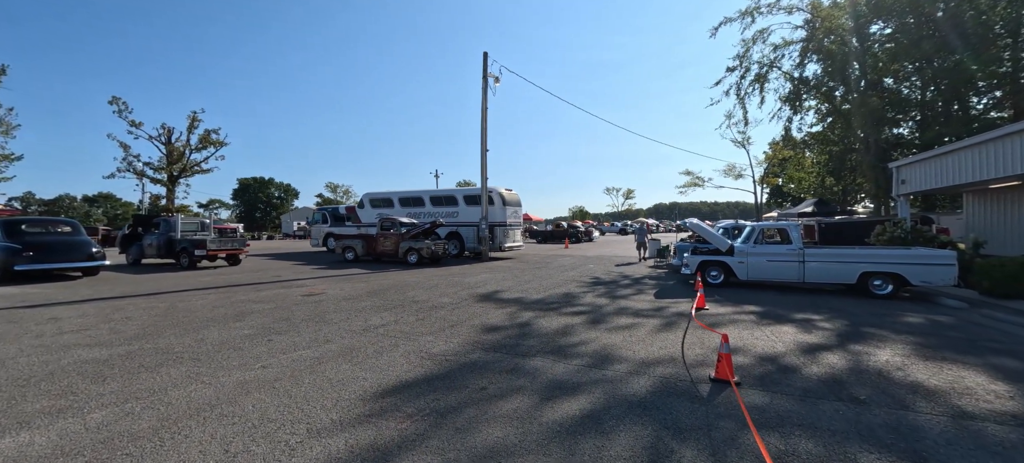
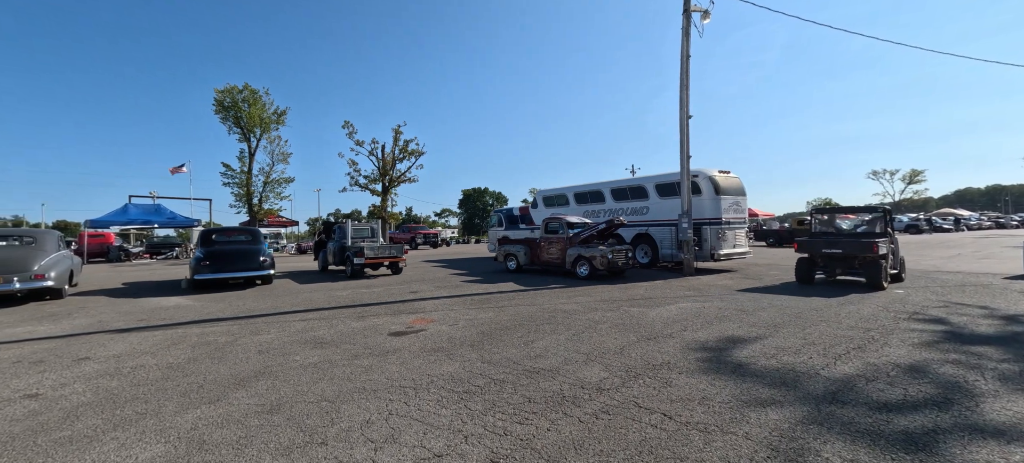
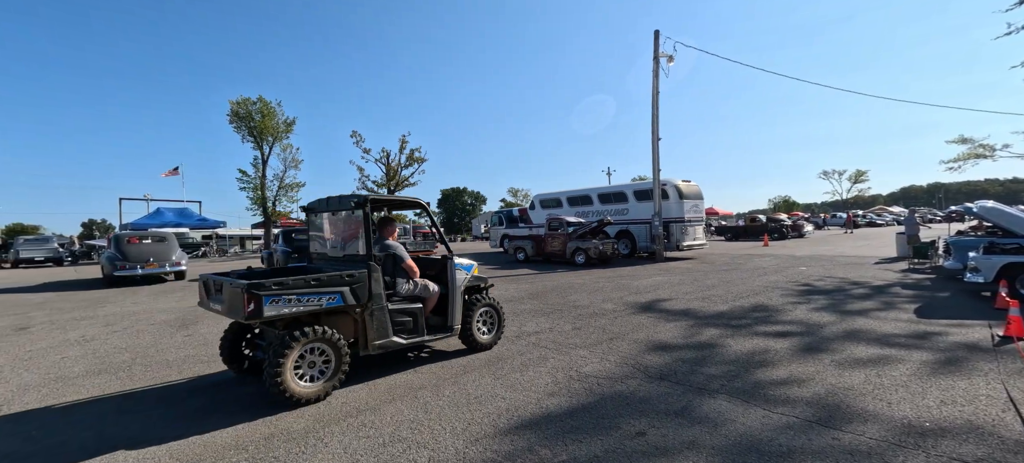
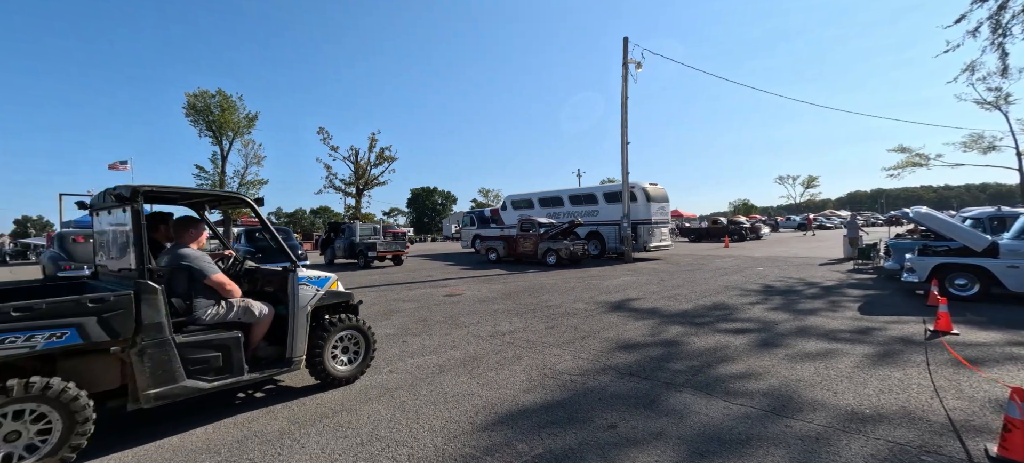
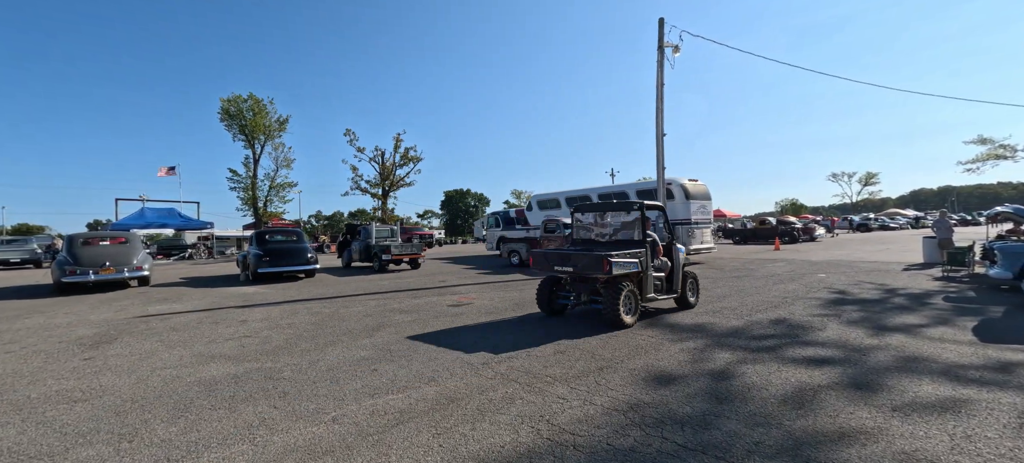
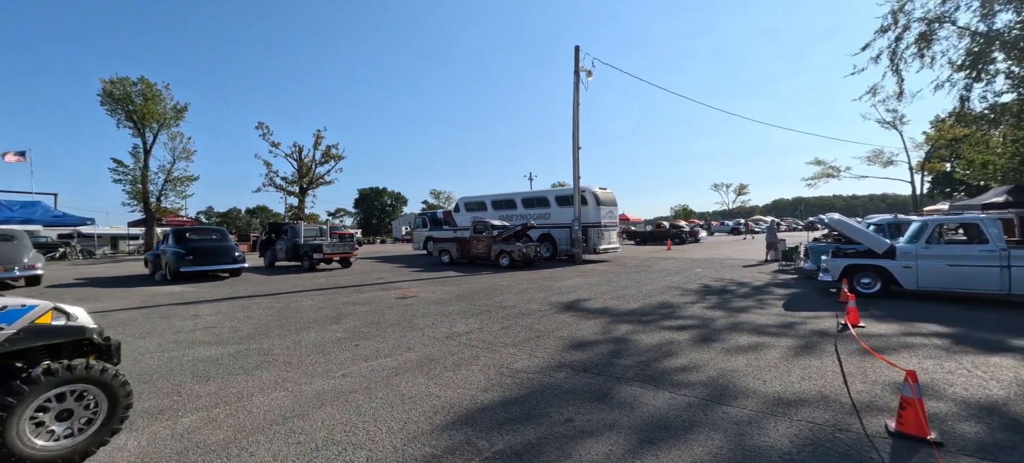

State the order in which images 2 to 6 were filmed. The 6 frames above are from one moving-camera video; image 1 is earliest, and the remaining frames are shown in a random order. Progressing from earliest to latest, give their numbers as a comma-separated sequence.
6, 4, 3, 5, 2
